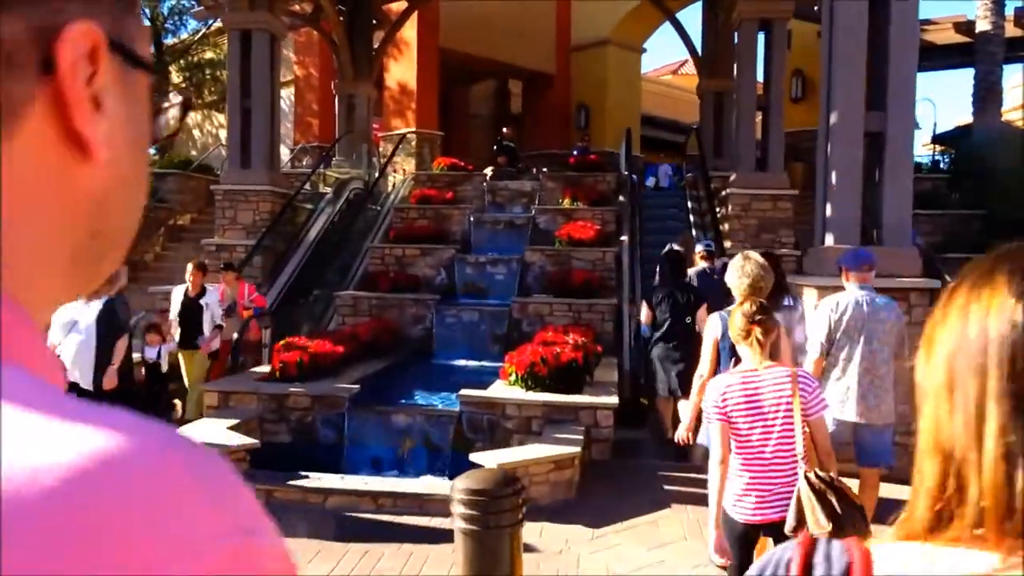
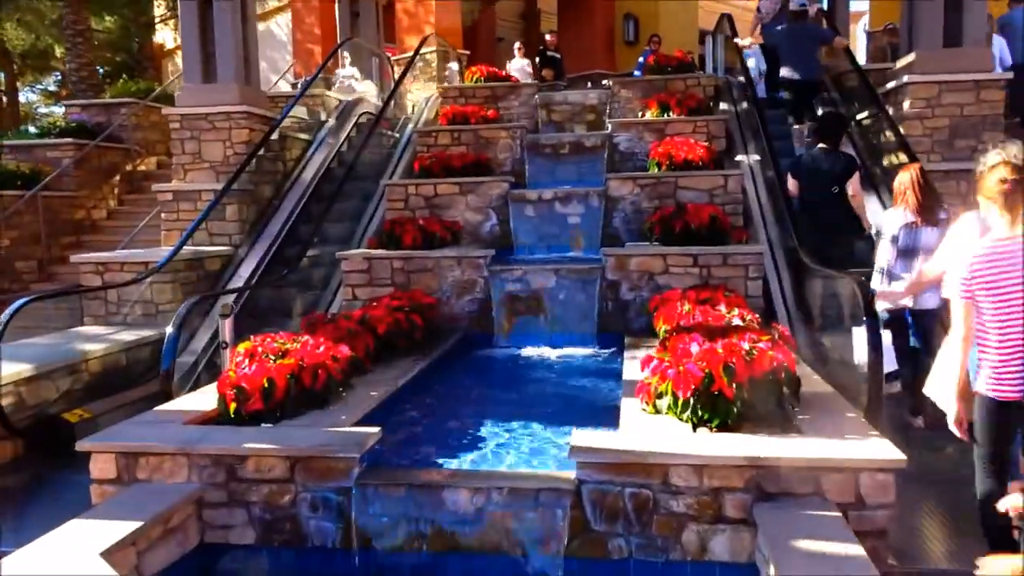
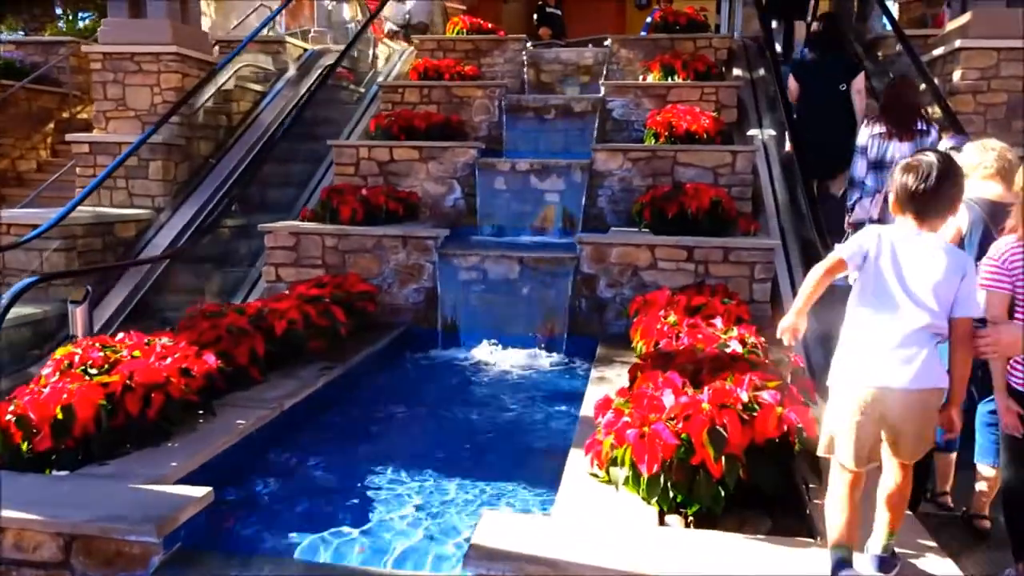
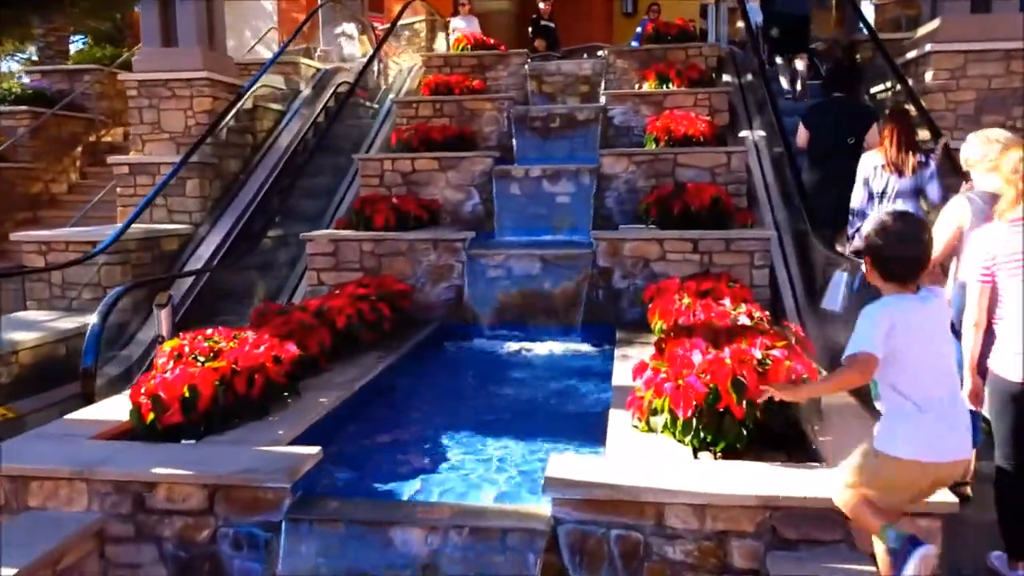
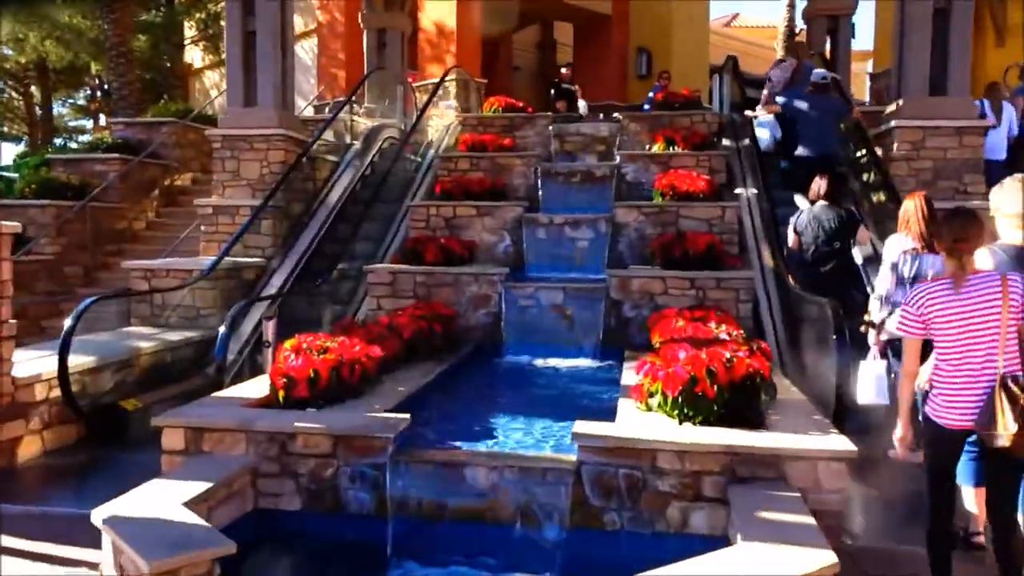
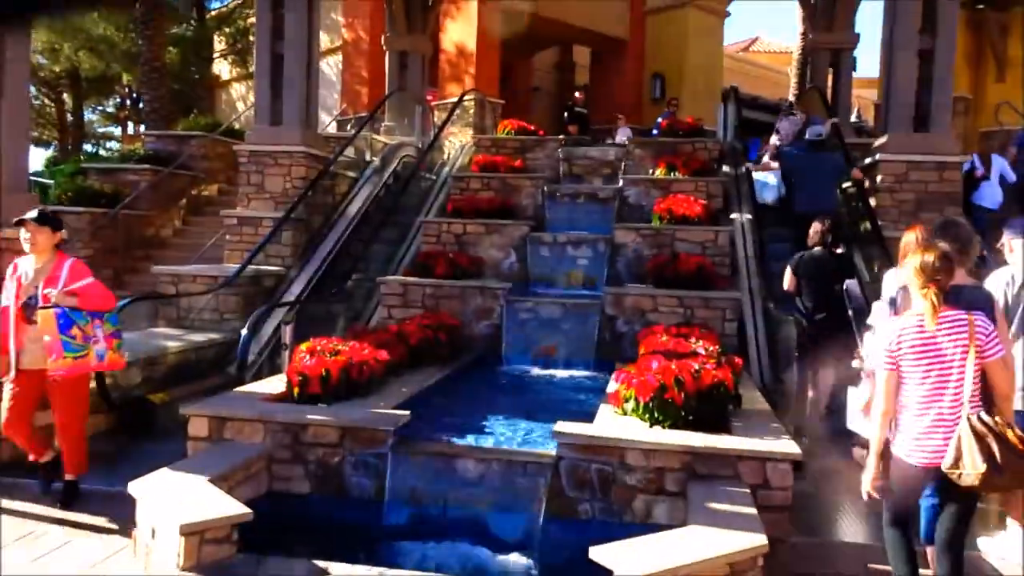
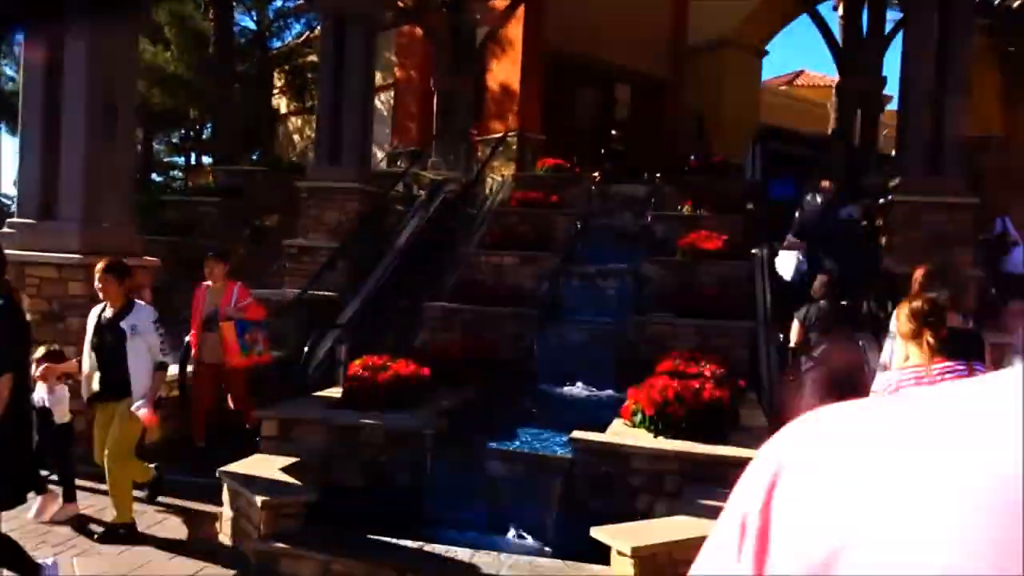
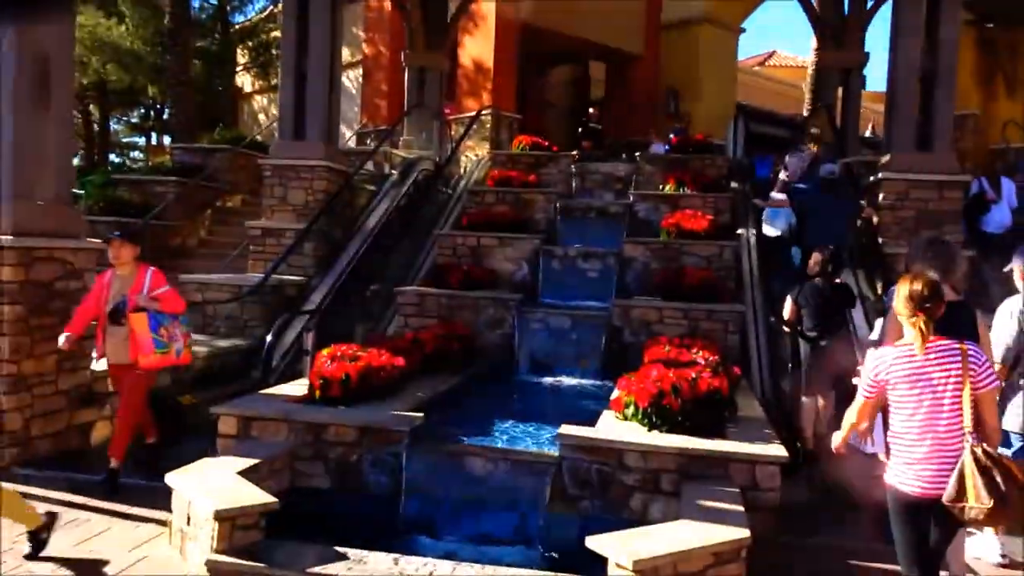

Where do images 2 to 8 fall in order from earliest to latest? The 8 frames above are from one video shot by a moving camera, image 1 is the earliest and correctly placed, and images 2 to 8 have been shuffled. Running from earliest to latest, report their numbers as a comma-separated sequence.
7, 8, 6, 5, 2, 4, 3
